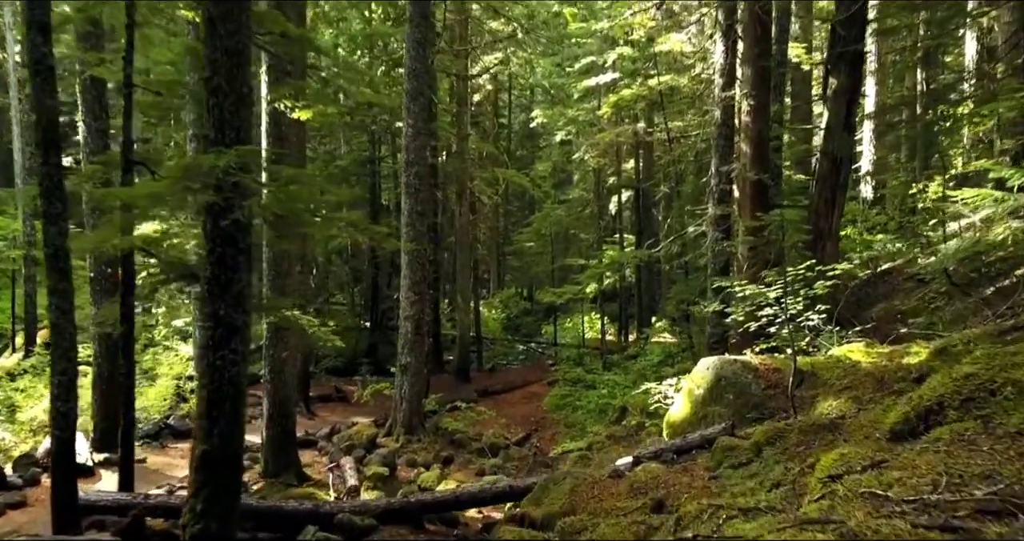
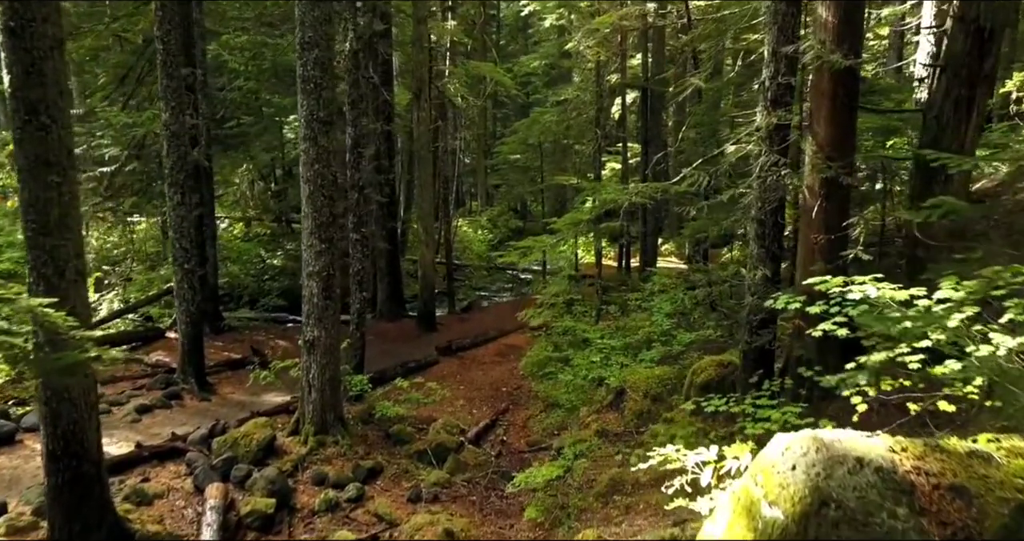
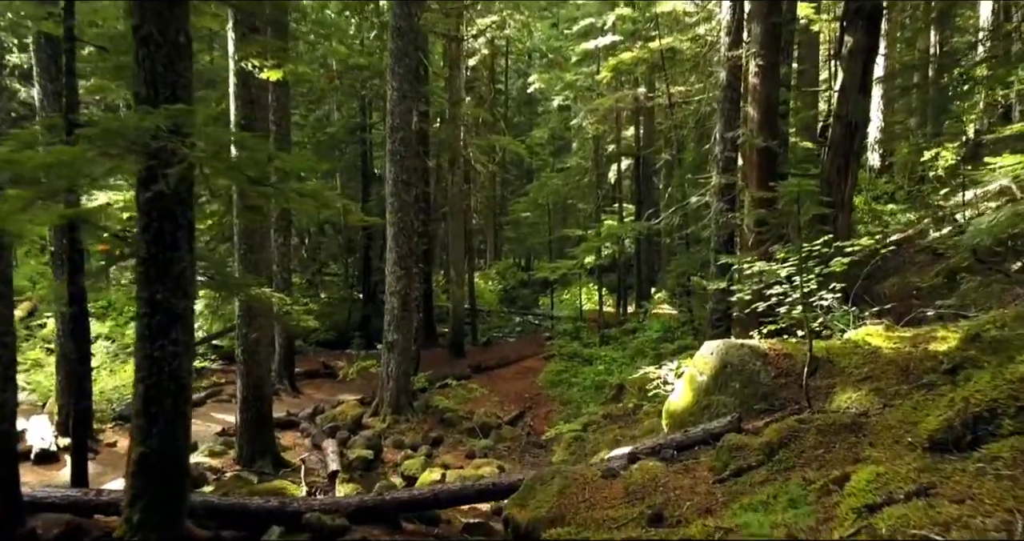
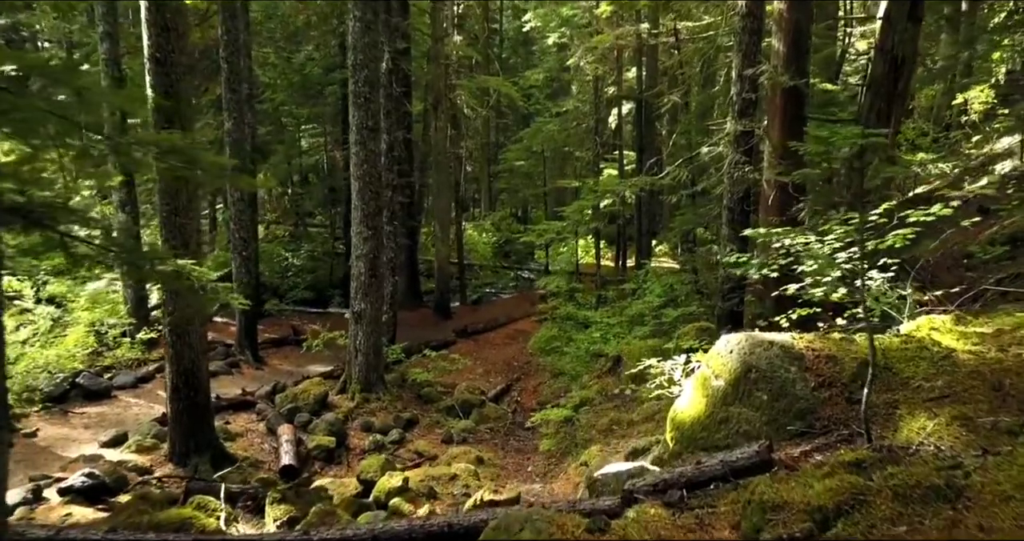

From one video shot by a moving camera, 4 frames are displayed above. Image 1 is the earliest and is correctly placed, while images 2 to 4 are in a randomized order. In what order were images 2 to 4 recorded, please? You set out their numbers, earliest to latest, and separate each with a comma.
3, 4, 2
